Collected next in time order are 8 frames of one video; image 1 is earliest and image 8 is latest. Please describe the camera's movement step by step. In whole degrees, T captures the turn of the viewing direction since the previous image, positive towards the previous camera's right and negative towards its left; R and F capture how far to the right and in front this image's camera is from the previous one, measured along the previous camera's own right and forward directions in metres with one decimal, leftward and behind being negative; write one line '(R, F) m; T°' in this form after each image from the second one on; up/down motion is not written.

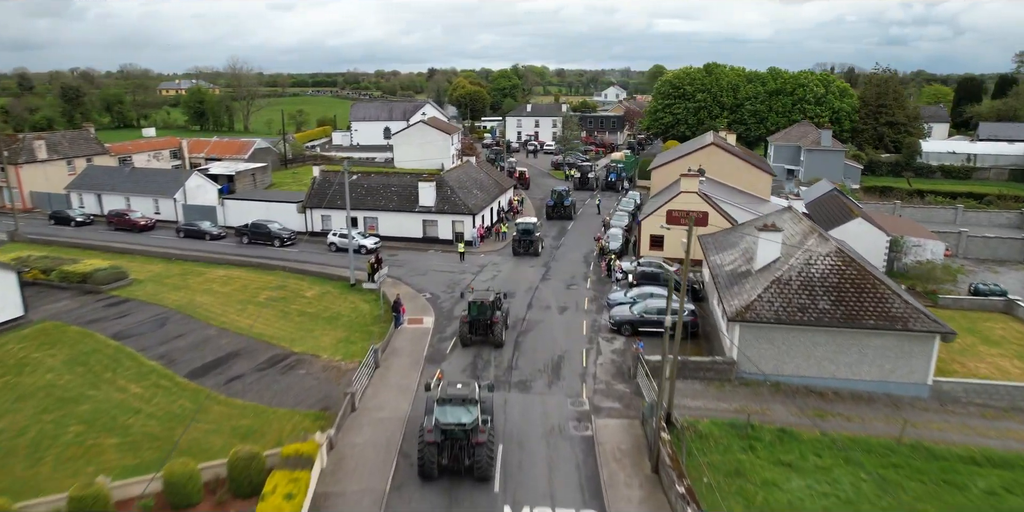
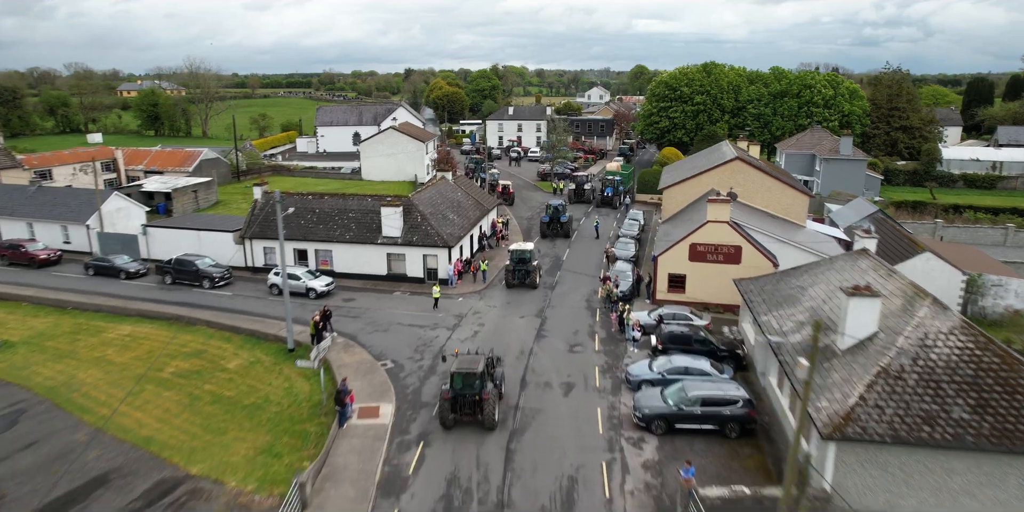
(-0.2, +7.2) m; +2°
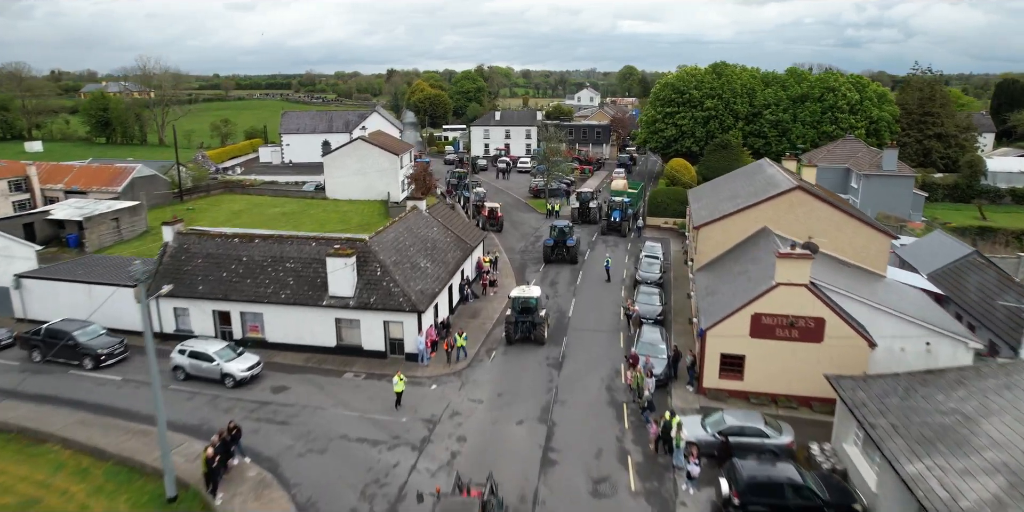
(-0.2, +8.3) m; +1°
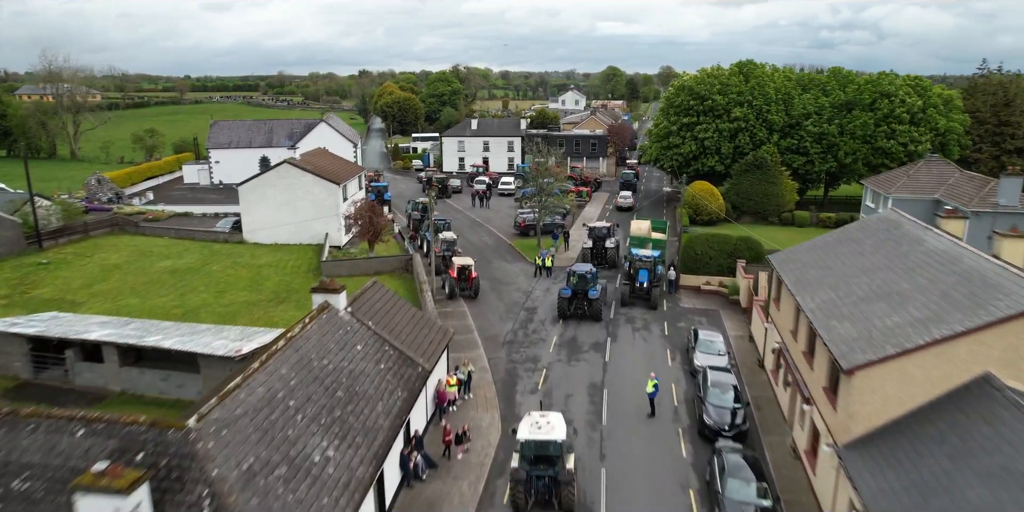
(0.0, +13.2) m; +2°
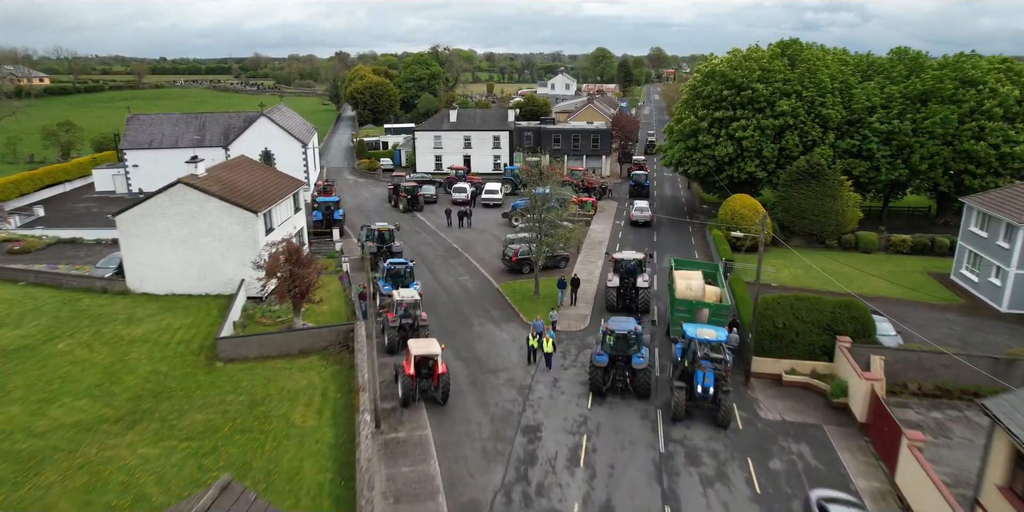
(-0.1, +11.2) m; +1°
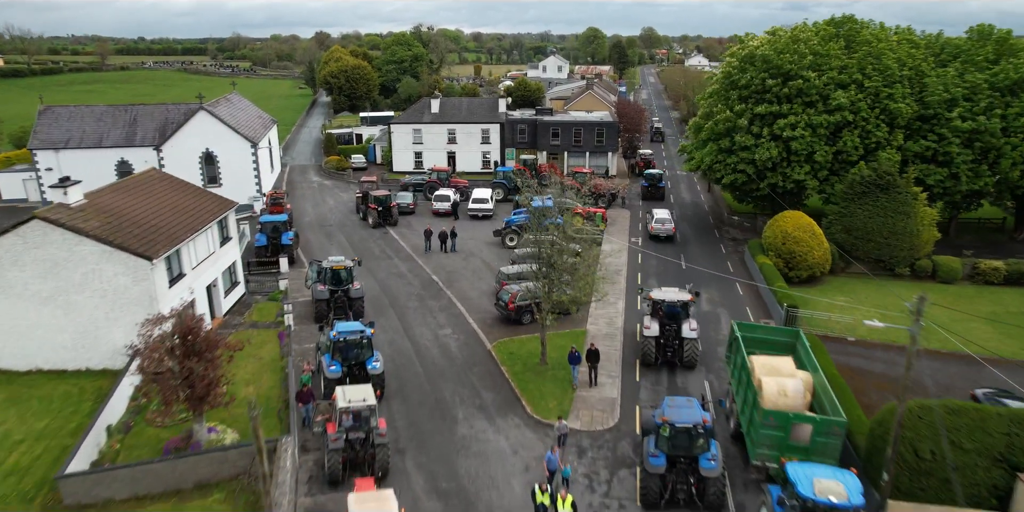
(-0.3, +8.1) m; +1°
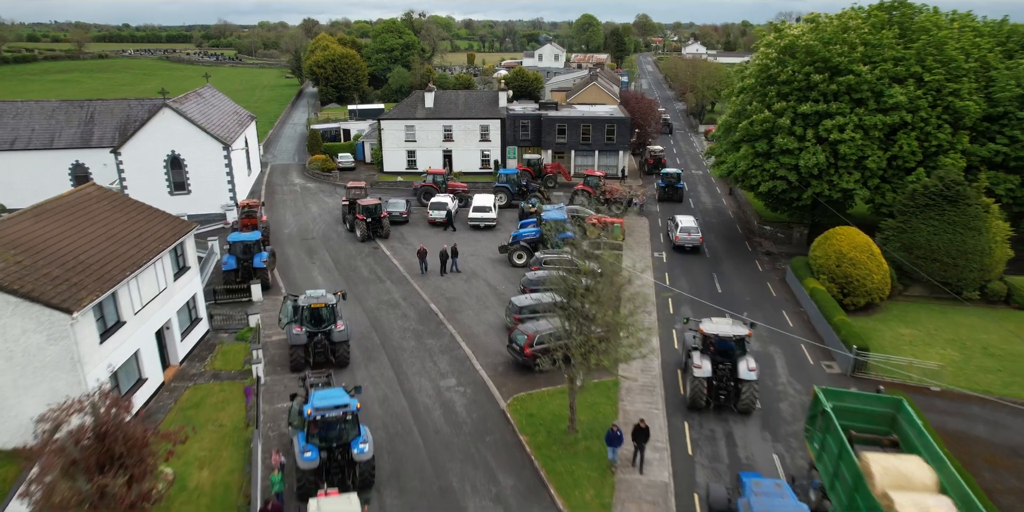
(-0.8, +4.4) m; +1°
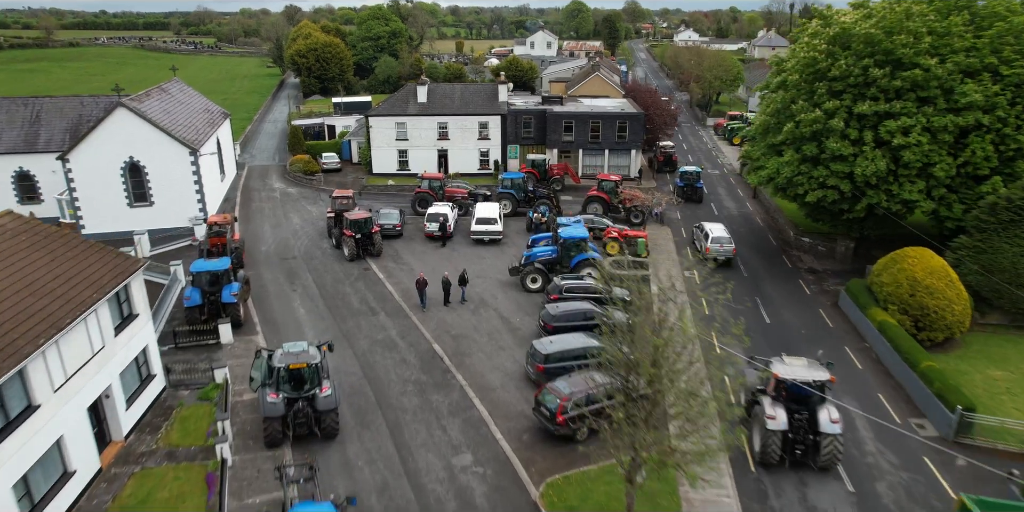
(-1.1, +4.3) m; +1°
